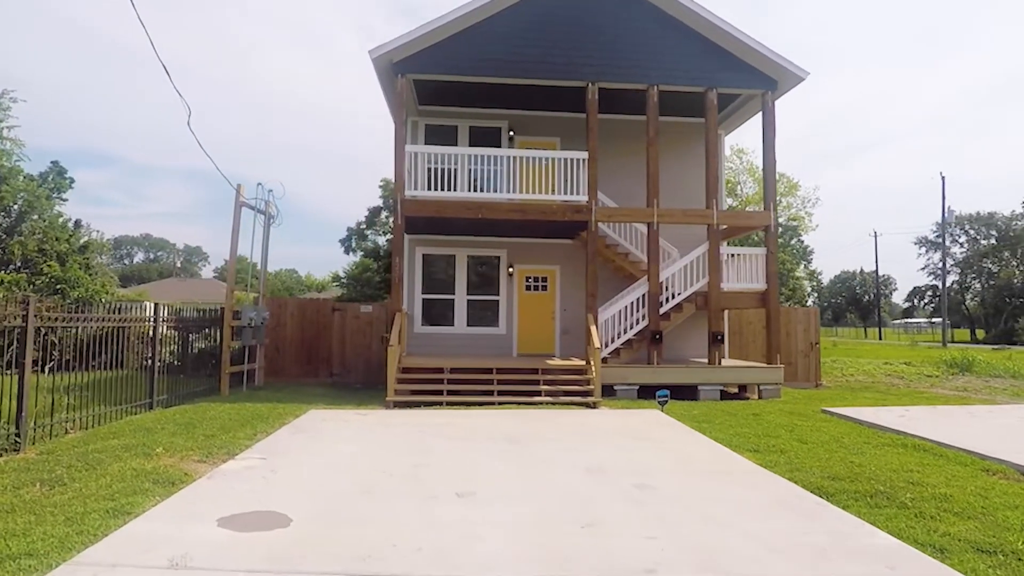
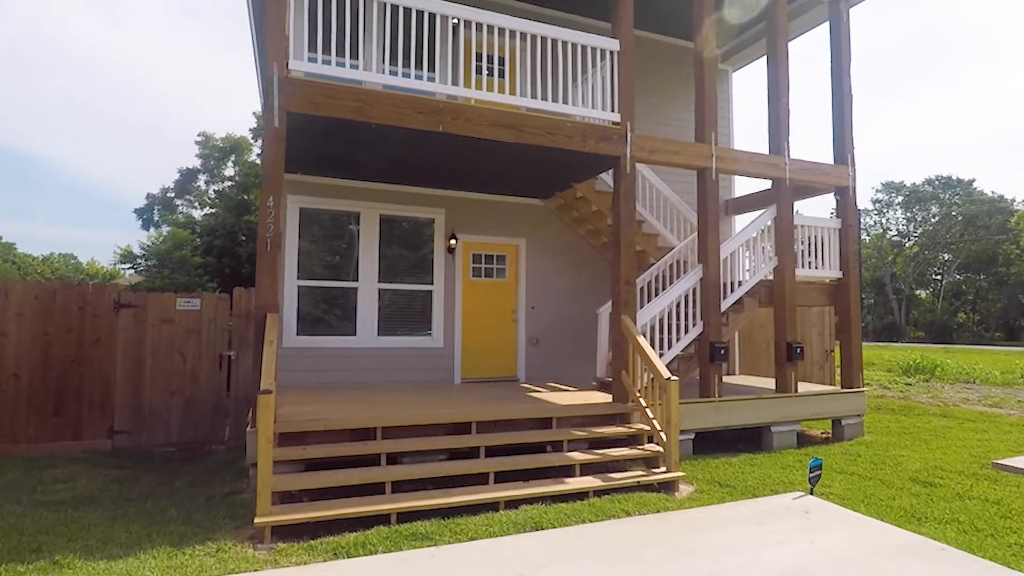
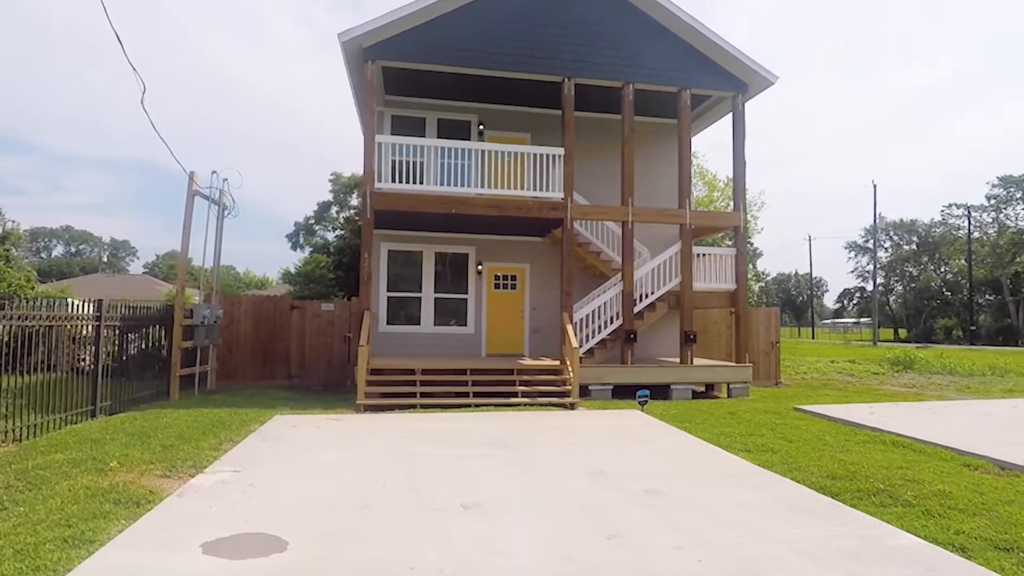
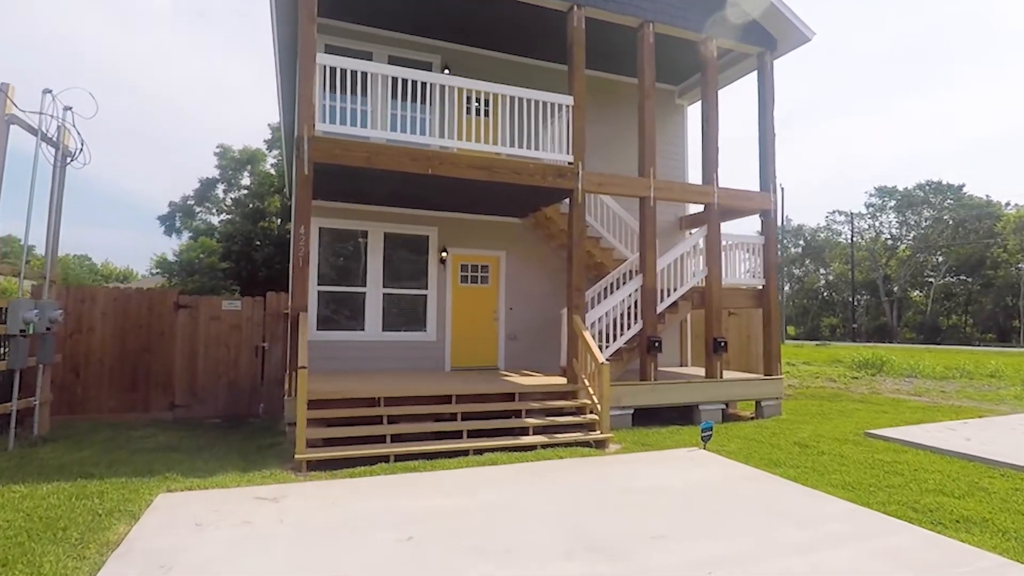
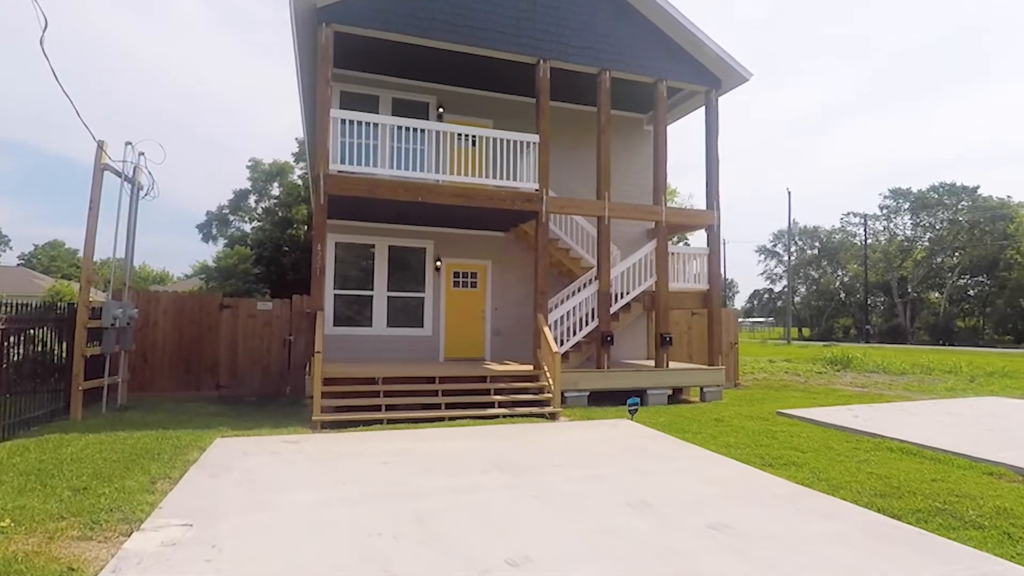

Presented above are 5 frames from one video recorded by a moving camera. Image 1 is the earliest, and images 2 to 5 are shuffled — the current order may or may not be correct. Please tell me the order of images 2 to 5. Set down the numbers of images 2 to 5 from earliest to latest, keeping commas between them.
3, 5, 4, 2
